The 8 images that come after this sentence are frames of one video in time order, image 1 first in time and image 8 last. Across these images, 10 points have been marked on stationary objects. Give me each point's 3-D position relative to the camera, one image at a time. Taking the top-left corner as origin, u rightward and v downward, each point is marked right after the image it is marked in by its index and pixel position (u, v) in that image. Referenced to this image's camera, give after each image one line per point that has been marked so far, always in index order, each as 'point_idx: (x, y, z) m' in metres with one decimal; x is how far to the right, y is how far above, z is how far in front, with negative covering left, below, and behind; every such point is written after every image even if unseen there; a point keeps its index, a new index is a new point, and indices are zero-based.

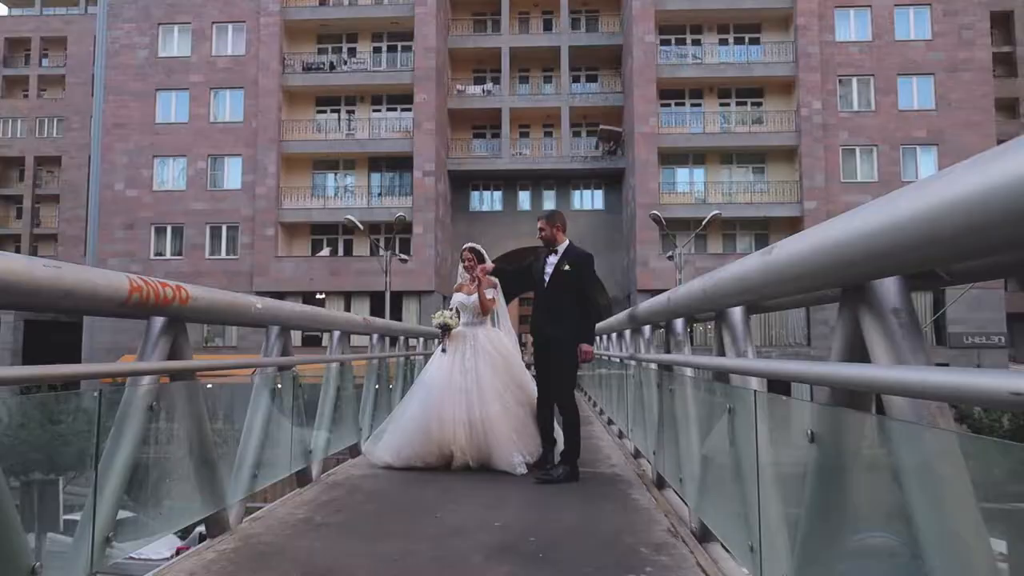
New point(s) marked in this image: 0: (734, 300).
0: (+0.7, 0.0, +2.5) m
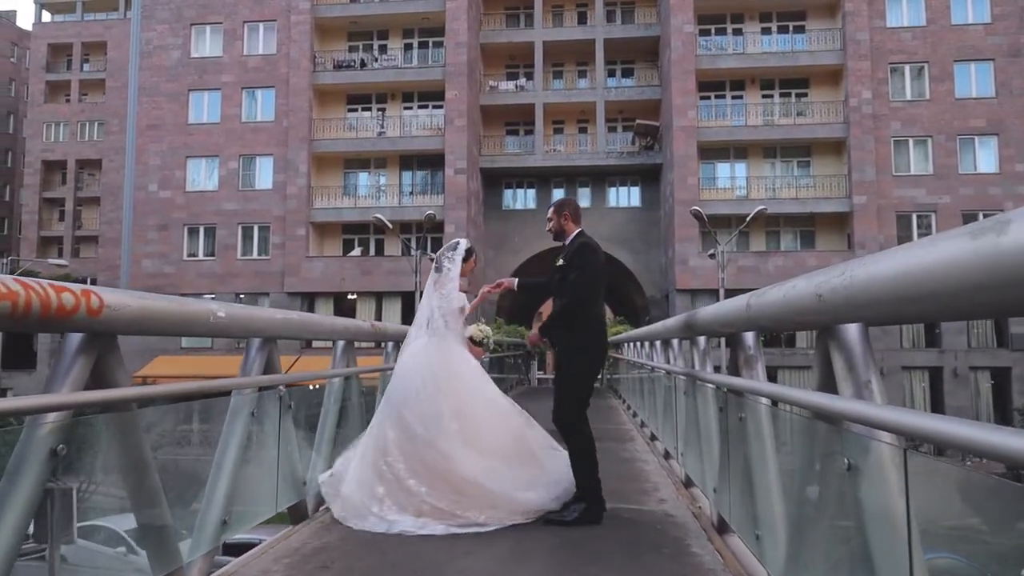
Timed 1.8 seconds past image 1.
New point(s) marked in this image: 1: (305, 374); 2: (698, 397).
0: (+0.8, -0.1, +1.7) m
1: (-1.1, -0.5, +4.0) m
2: (+1.1, -0.6, +4.4) m
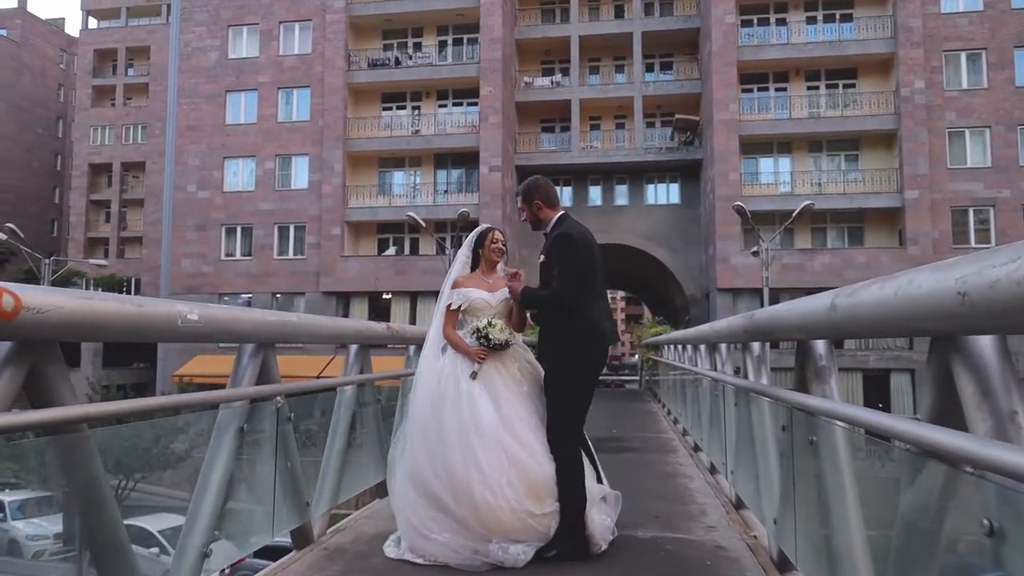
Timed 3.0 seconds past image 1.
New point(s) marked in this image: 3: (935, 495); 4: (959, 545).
0: (+0.8, -0.1, +1.2) m
1: (-1.0, -0.5, +3.6) m
2: (+1.2, -0.6, +3.8) m
3: (+0.9, -0.5, +1.7) m
4: (+0.9, -0.5, +1.6) m
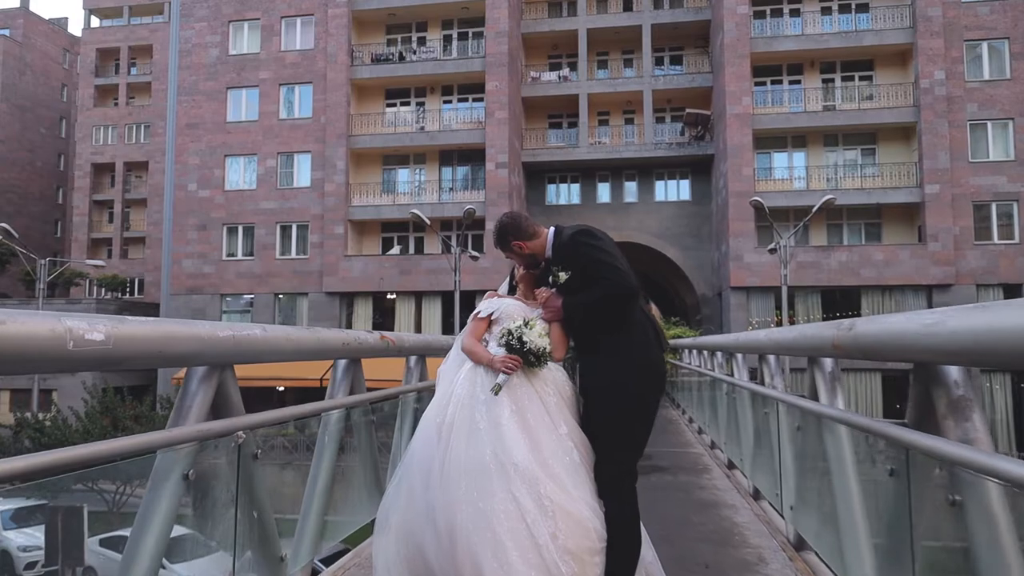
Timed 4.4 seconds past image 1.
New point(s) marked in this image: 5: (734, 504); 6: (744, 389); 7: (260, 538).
0: (+0.9, -0.1, +0.5) m
1: (-0.9, -0.5, +2.9) m
2: (+1.3, -0.6, +3.2) m
3: (+1.0, -0.5, +1.0) m
4: (+1.0, -0.6, +0.9) m
5: (+1.4, -1.3, +4.8) m
6: (+1.6, -0.7, +5.4) m
7: (-0.9, -1.0, +2.9) m
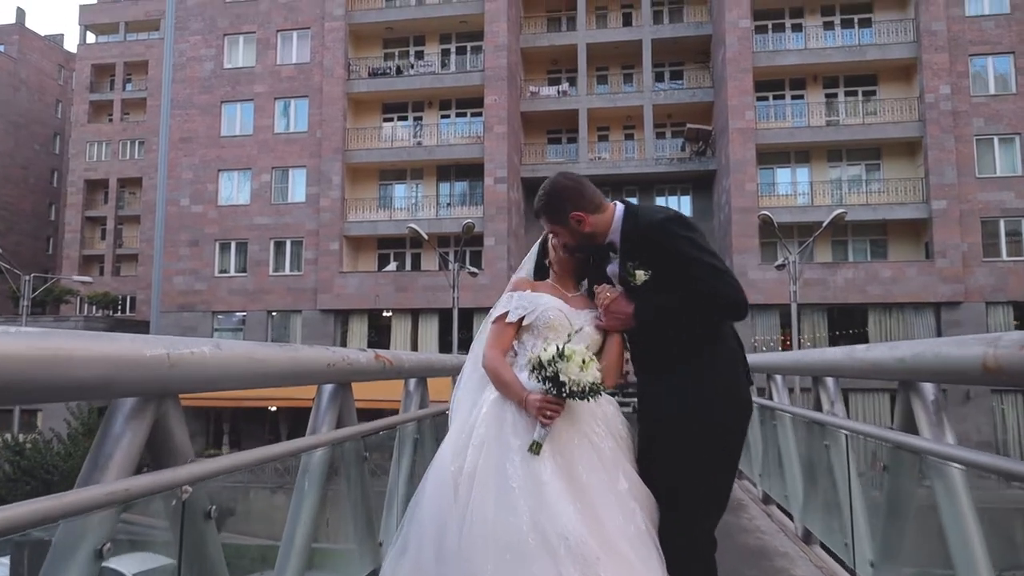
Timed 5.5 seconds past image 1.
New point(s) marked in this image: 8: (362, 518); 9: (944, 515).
0: (+1.0, 0.0, 0.0) m
1: (-0.8, -0.5, +2.3) m
2: (+1.4, -0.7, +2.6) m
3: (+1.1, -0.5, +0.4) m
4: (+1.1, -0.5, +0.3) m
5: (+1.5, -1.4, +4.2) m
6: (+1.7, -0.8, +4.8) m
7: (-0.8, -1.0, +2.3) m
8: (-0.7, -1.1, +3.5) m
9: (+1.4, -0.7, +2.4) m
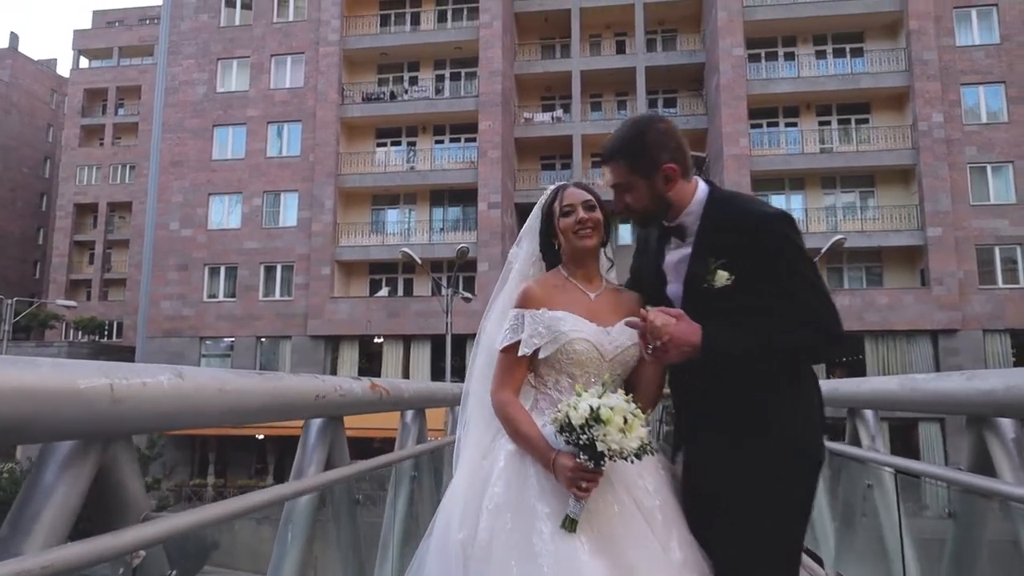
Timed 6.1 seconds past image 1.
0: (+1.1, 0.0, -0.3) m
1: (-0.7, -0.5, +2.0) m
2: (+1.5, -0.7, +2.2) m
3: (+1.2, -0.5, +0.1) m
4: (+1.2, -0.5, 0.0) m
5: (+1.5, -1.5, +3.8) m
6: (+1.8, -0.9, +4.5) m
7: (-0.8, -1.0, +2.0) m
8: (-0.6, -1.2, +3.2) m
9: (+1.5, -0.8, +2.1) m
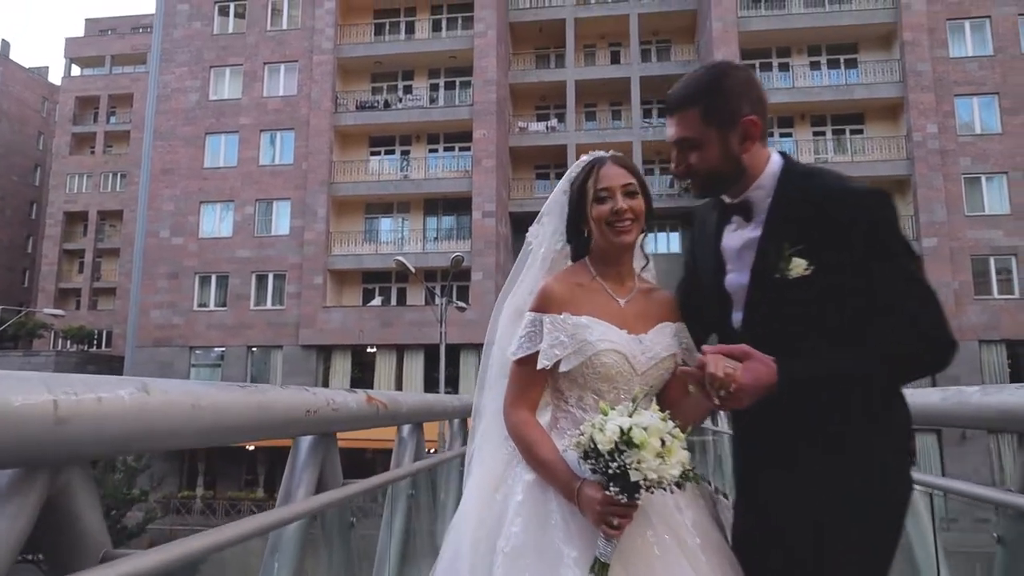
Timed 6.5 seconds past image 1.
0: (+1.2, 0.0, -0.5) m
1: (-0.7, -0.5, +1.8) m
2: (+1.5, -0.7, +2.1) m
3: (+1.3, -0.4, -0.1) m
4: (+1.3, -0.5, -0.2) m
5: (+1.6, -1.6, +3.6) m
6: (+1.8, -0.9, +4.3) m
7: (-0.7, -1.0, +1.7) m
8: (-0.6, -1.2, +3.0) m
9: (+1.5, -0.8, +1.9) m
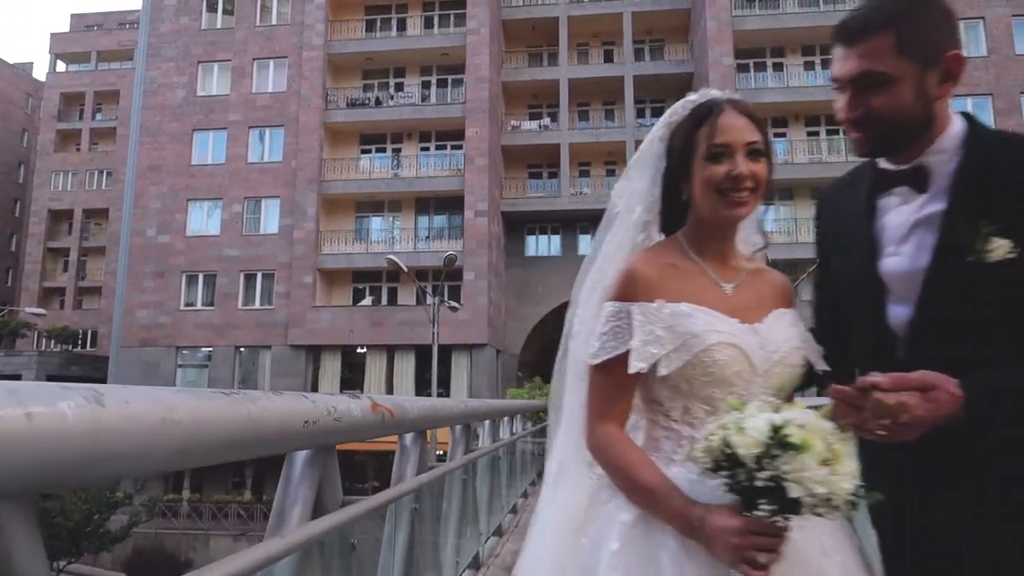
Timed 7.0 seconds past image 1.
0: (+1.3, 0.0, -0.8) m
1: (-0.5, -0.5, +1.5) m
2: (+1.6, -0.7, +1.8) m
3: (+1.4, -0.4, -0.3) m
4: (+1.4, -0.5, -0.4) m
5: (+1.6, -1.6, +3.3) m
6: (+1.8, -0.9, +4.0) m
7: (-0.6, -1.0, +1.4) m
8: (-0.5, -1.1, +2.7) m
9: (+1.6, -0.8, +1.7) m
